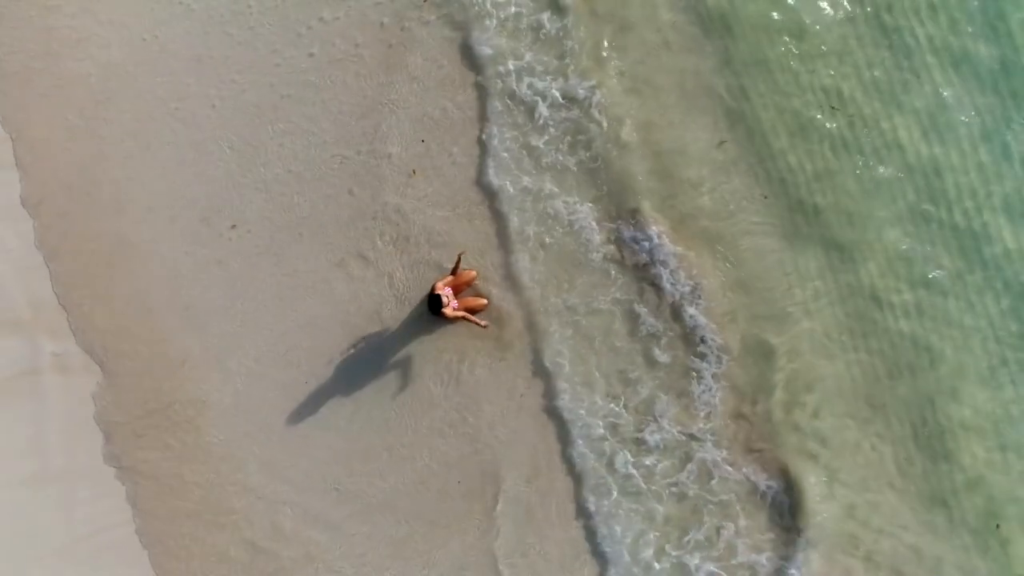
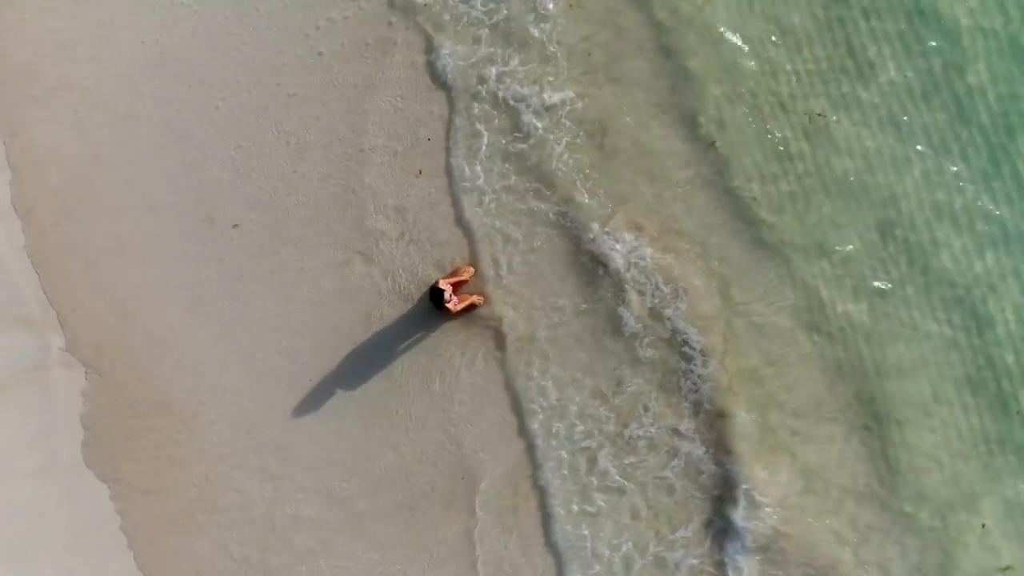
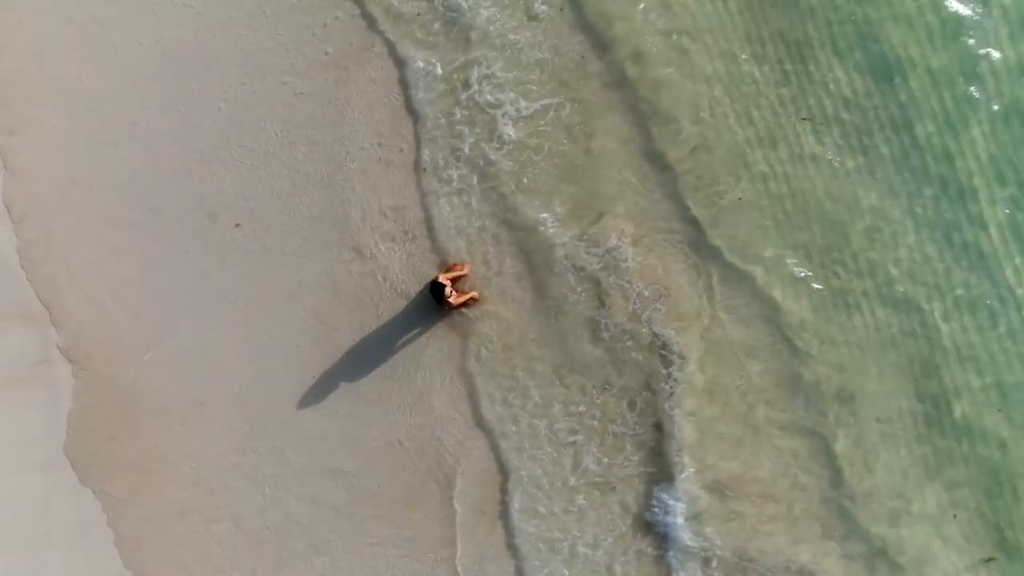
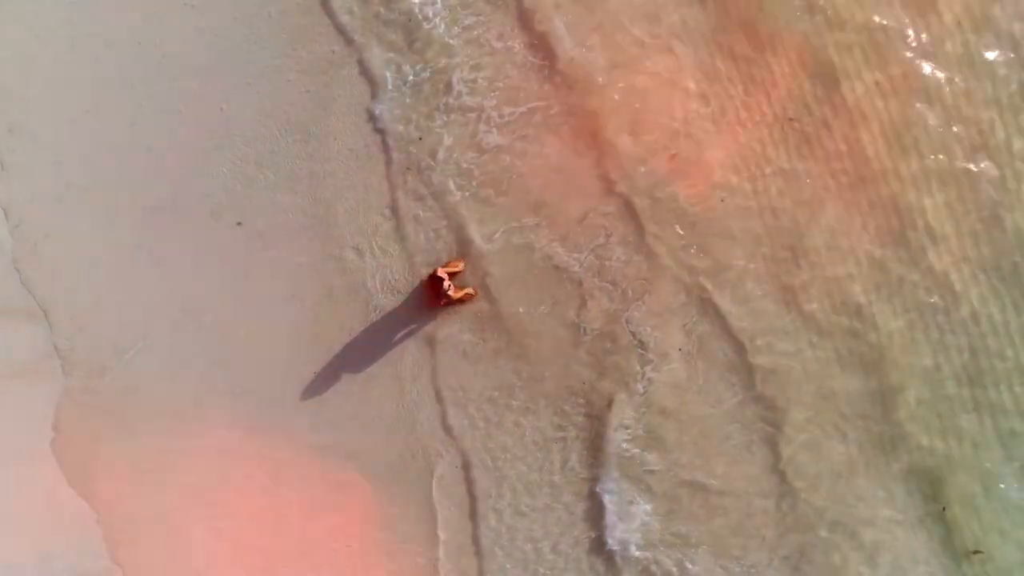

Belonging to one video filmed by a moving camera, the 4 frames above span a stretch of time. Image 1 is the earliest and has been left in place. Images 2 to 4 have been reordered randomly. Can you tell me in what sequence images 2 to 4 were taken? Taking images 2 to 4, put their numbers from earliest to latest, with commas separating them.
2, 3, 4
